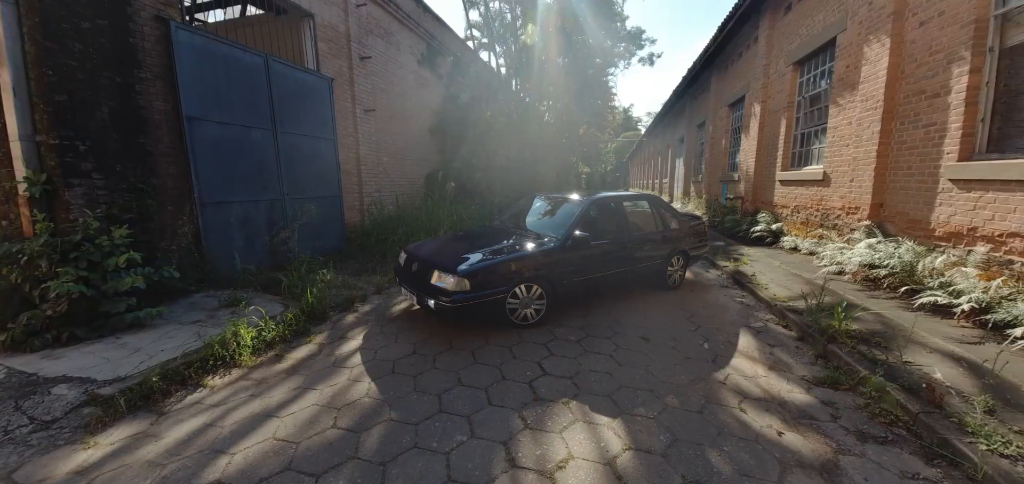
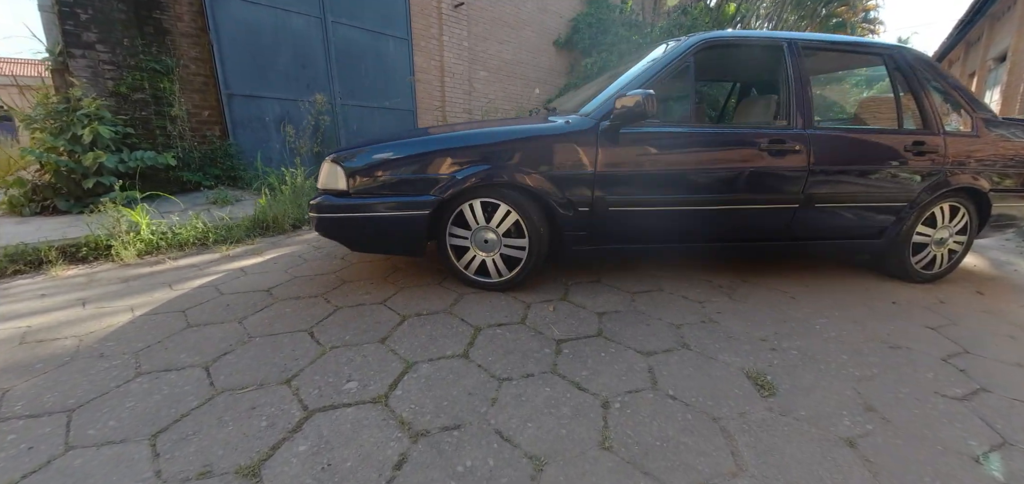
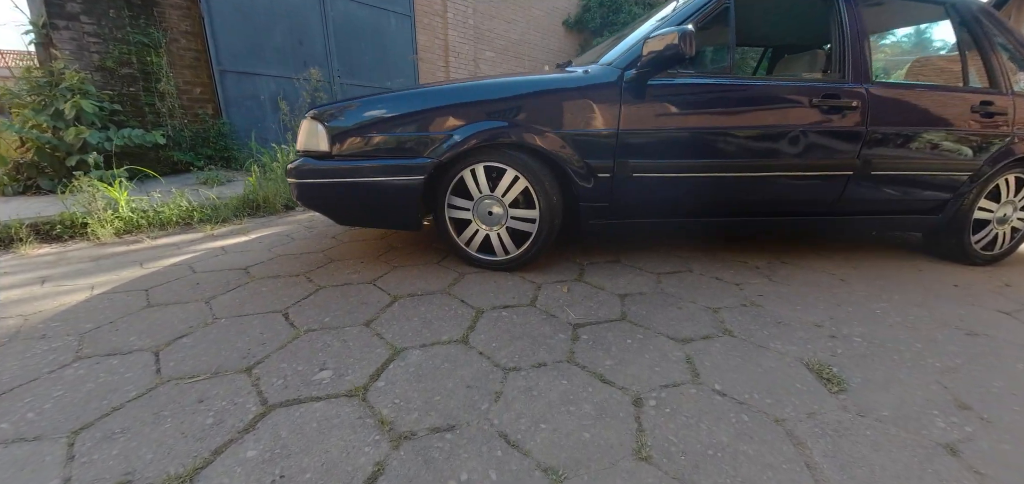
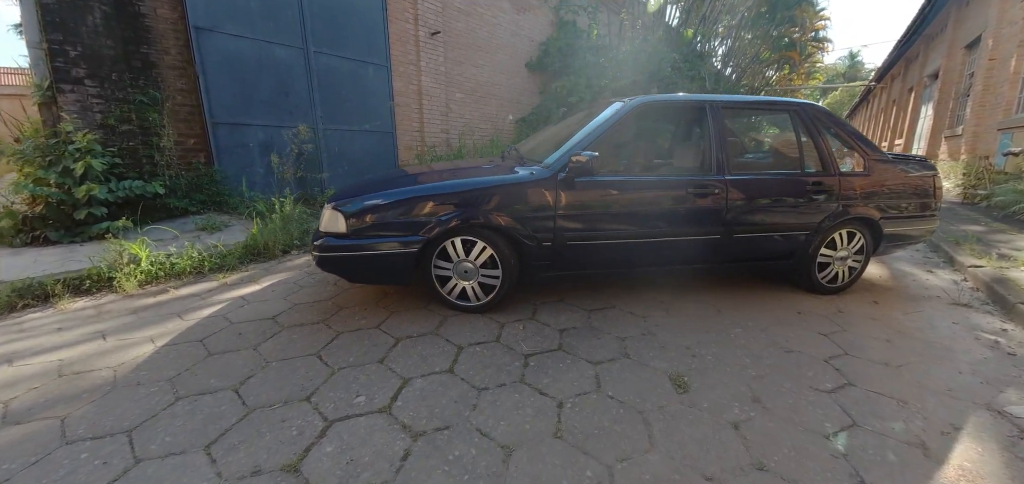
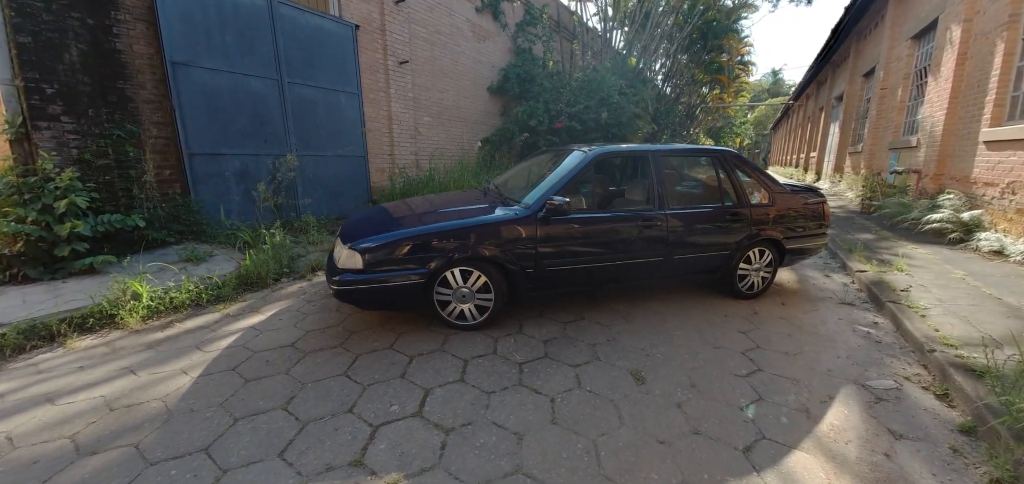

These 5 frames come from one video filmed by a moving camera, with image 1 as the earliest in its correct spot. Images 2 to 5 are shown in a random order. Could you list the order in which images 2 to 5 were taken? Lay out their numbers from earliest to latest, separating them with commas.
5, 4, 2, 3
